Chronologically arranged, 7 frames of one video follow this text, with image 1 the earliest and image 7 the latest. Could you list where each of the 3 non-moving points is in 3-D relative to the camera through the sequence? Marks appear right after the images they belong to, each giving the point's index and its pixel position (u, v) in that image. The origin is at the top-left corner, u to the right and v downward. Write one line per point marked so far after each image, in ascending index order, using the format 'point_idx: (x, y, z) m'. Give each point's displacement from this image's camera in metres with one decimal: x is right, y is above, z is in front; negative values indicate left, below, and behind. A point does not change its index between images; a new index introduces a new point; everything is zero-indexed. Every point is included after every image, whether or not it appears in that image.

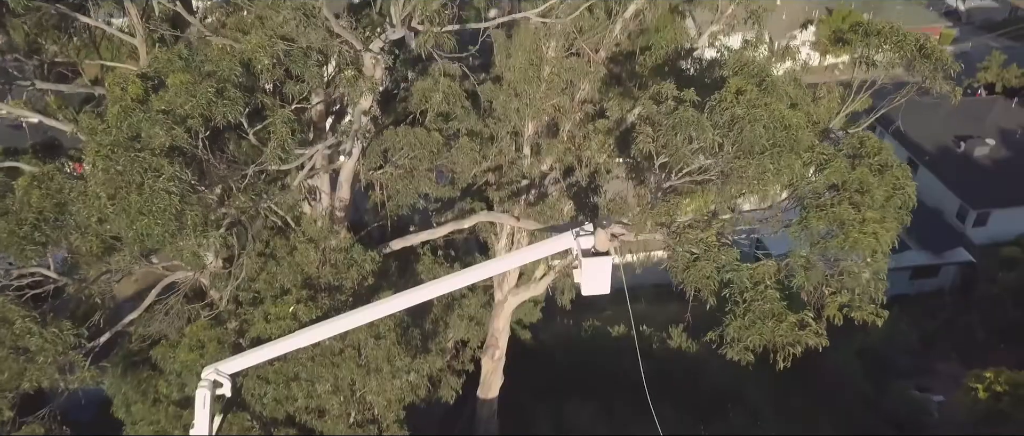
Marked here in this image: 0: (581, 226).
0: (+0.6, -0.1, +7.3) m
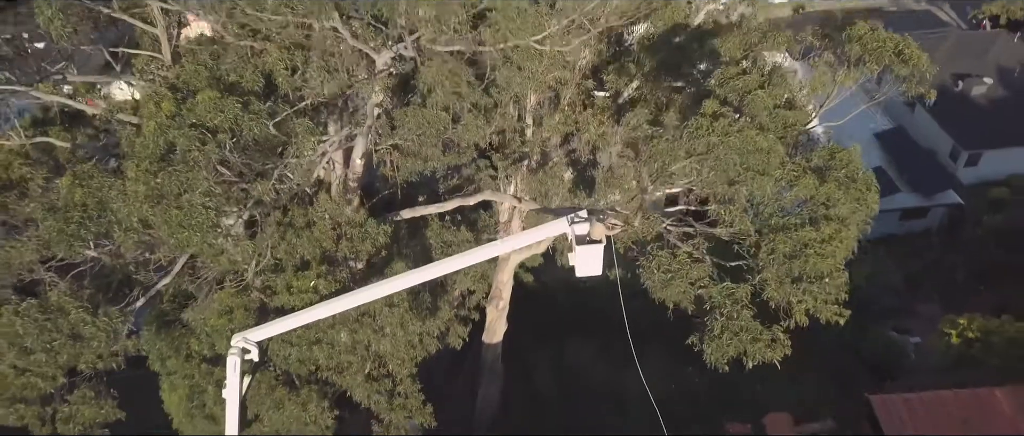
0: (+0.6, +0.1, +8.0) m
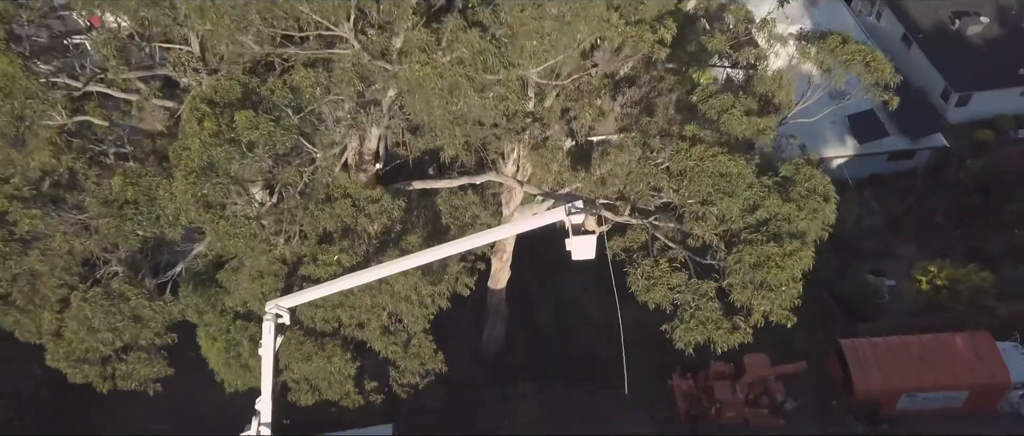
0: (+0.7, +0.2, +8.9) m
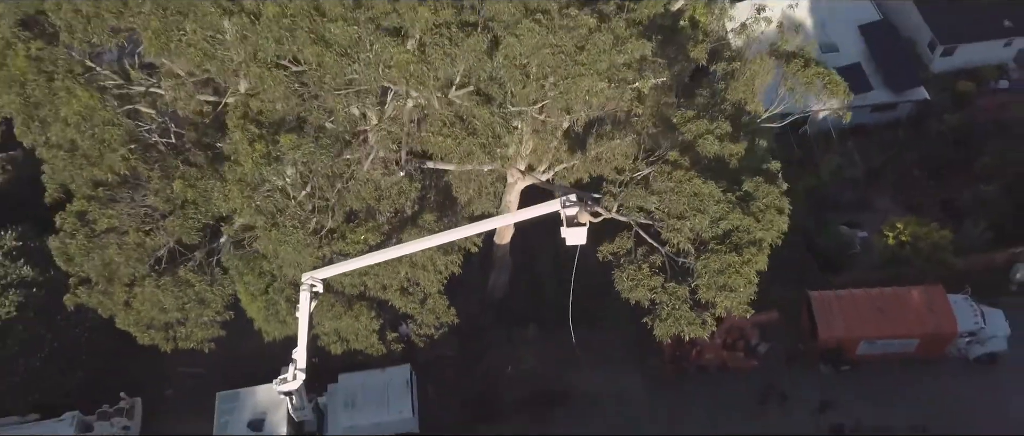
0: (+0.7, +0.3, +10.2) m
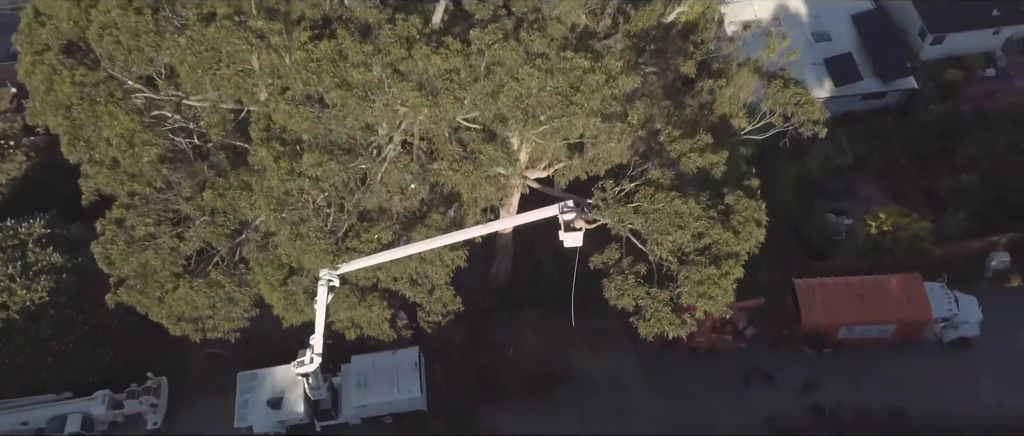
0: (+0.7, +0.2, +11.1) m
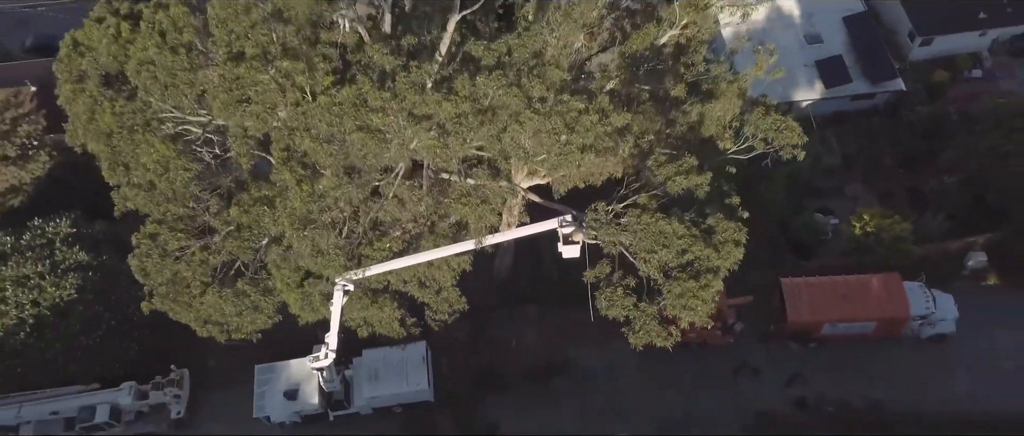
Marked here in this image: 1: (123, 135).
0: (+0.8, 0.0, +12.0) m
1: (-5.2, +1.1, +11.1) m
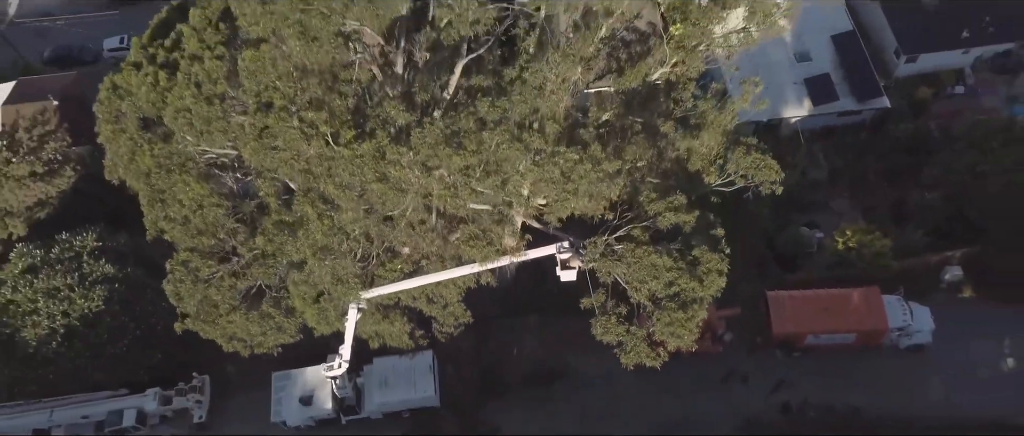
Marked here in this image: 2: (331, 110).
0: (+0.8, -0.4, +13.0) m
1: (-5.2, +0.7, +12.1) m
2: (-2.5, +1.5, +11.2) m
